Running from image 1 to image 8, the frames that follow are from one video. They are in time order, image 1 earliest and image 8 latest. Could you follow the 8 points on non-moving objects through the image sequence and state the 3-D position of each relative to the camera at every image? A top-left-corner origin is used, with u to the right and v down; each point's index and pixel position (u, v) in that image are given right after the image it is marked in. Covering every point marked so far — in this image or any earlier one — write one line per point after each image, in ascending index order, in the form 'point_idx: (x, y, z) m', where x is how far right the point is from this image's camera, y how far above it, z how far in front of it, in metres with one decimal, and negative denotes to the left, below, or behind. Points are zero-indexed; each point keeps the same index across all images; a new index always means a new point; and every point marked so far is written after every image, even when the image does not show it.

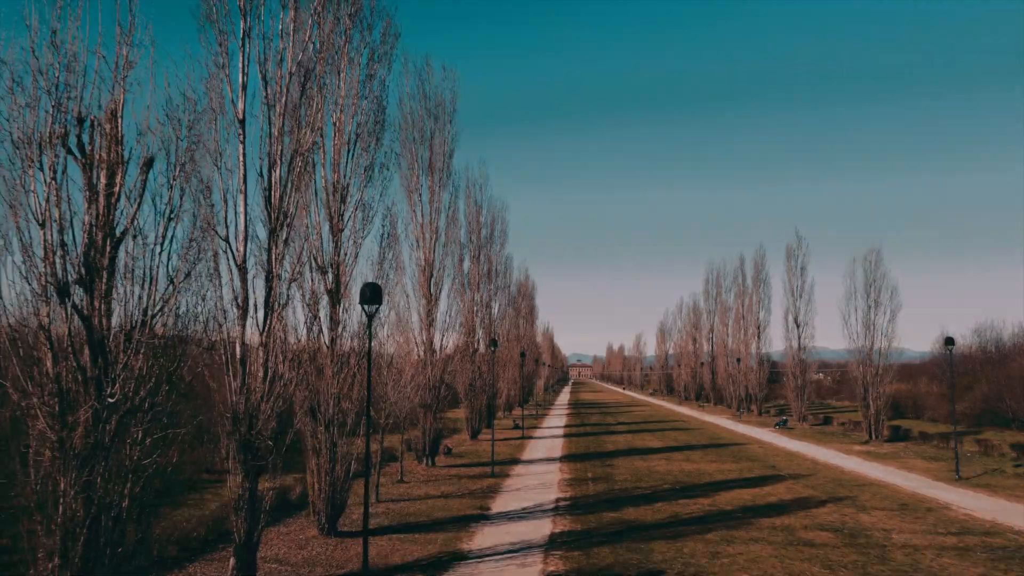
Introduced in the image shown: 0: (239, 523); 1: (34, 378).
0: (-4.0, -3.4, +7.4) m
1: (-4.5, -0.8, +4.9) m
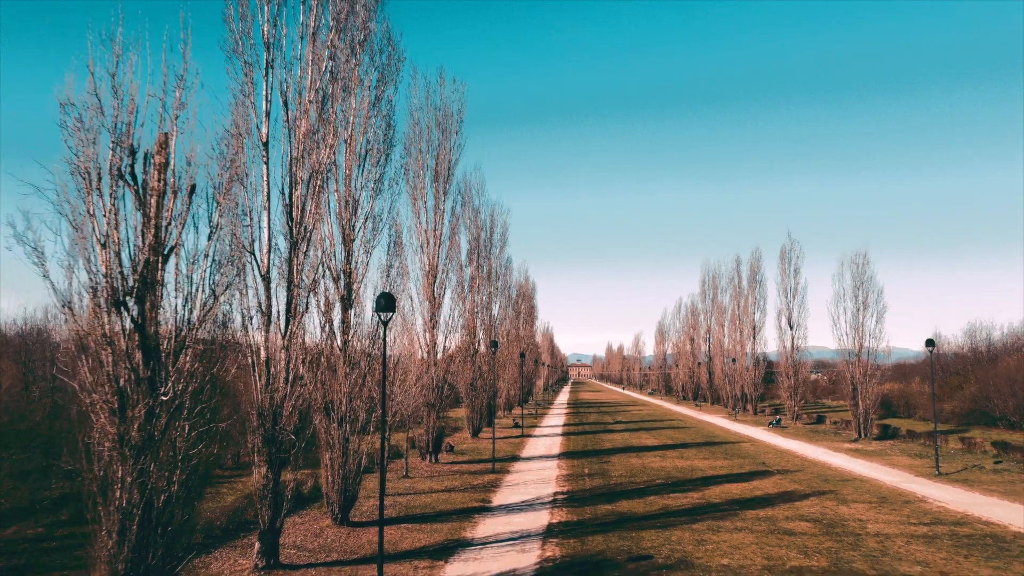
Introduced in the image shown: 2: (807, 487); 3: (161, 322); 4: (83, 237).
0: (-4.0, -3.6, +8.1) m
1: (-4.5, -1.0, +5.6) m
2: (+8.5, -5.7, +14.6) m
3: (-4.1, -0.4, +6.0) m
4: (-4.7, +0.6, +5.7) m
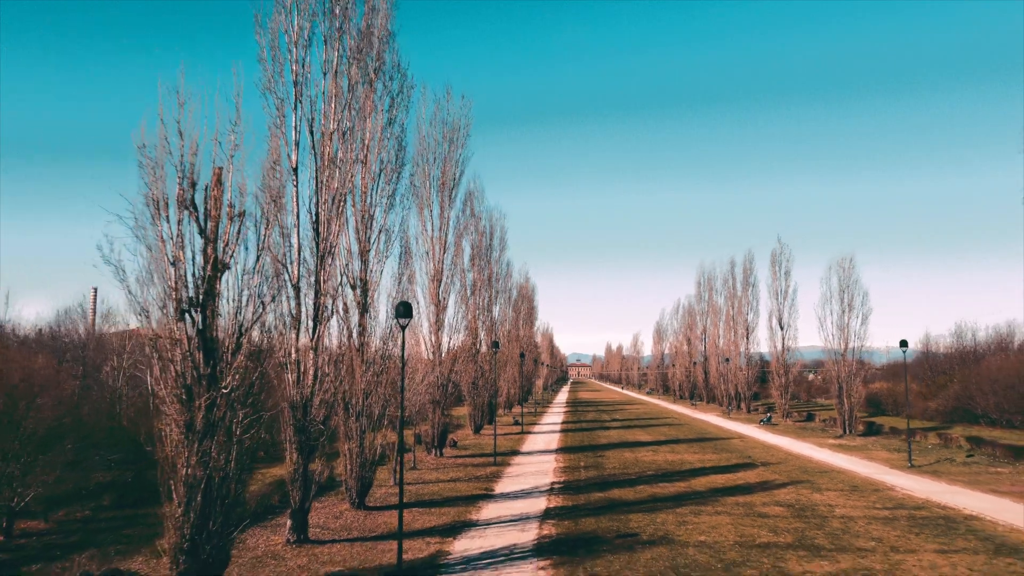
0: (-3.9, -3.7, +9.2) m
1: (-4.5, -1.1, +6.7) m
2: (+8.5, -5.9, +15.7) m
3: (-4.1, -0.5, +7.1) m
4: (-4.7, +0.4, +6.8) m
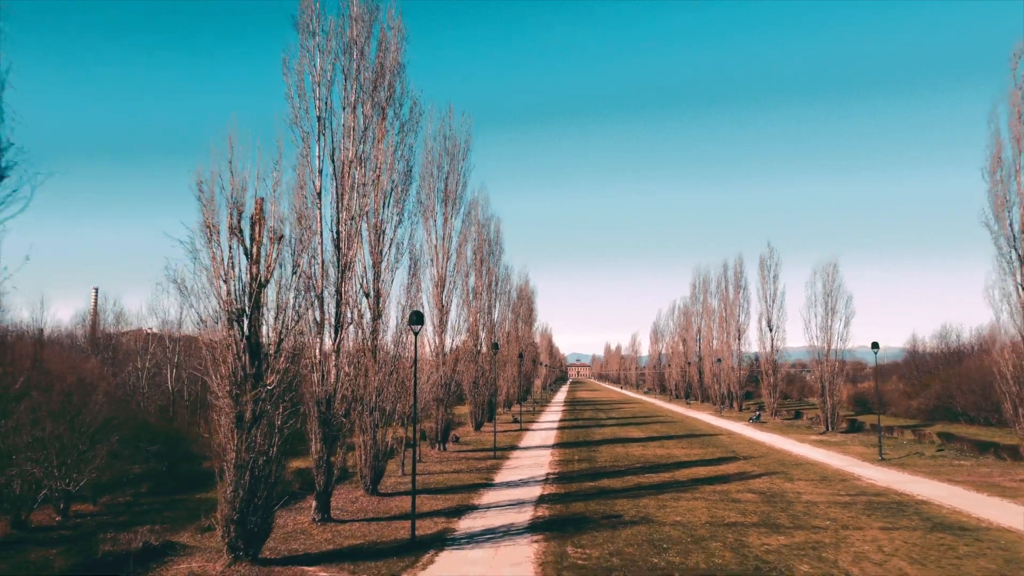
0: (-4.0, -3.9, +10.5) m
1: (-4.5, -1.3, +8.0) m
2: (+8.4, -6.1, +17.0) m
3: (-4.1, -0.7, +8.4) m
4: (-4.7, +0.2, +8.1) m
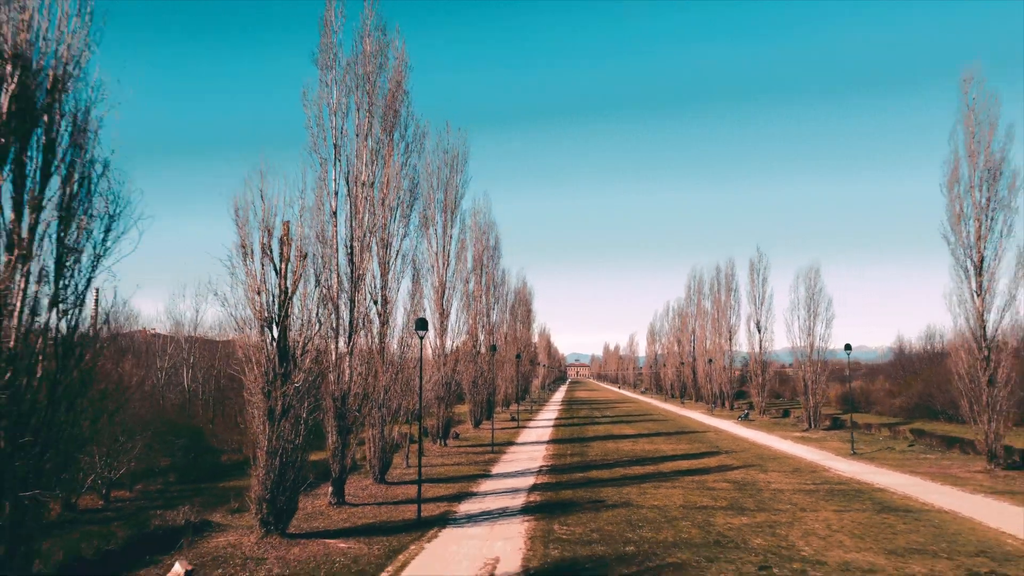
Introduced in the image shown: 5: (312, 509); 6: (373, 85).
0: (-4.1, -4.1, +11.8) m
1: (-4.7, -1.5, +9.3) m
2: (+8.3, -6.3, +18.3) m
3: (-4.3, -1.0, +9.7) m
4: (-4.9, 0.0, +9.4) m
5: (-4.5, -5.0, +11.4) m
6: (-3.7, +5.3, +13.3) m
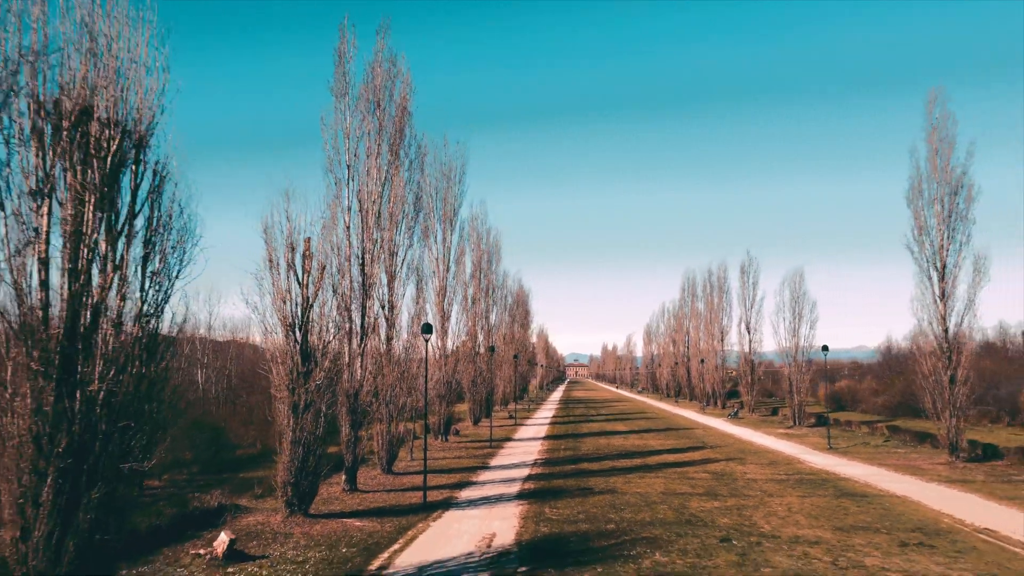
0: (-4.2, -4.3, +13.1) m
1: (-4.8, -1.7, +10.6) m
2: (+8.2, -6.5, +19.6) m
3: (-4.4, -1.1, +11.0) m
4: (-5.0, -0.2, +10.6) m
5: (-4.6, -5.2, +12.7) m
6: (-3.8, +5.1, +14.5) m
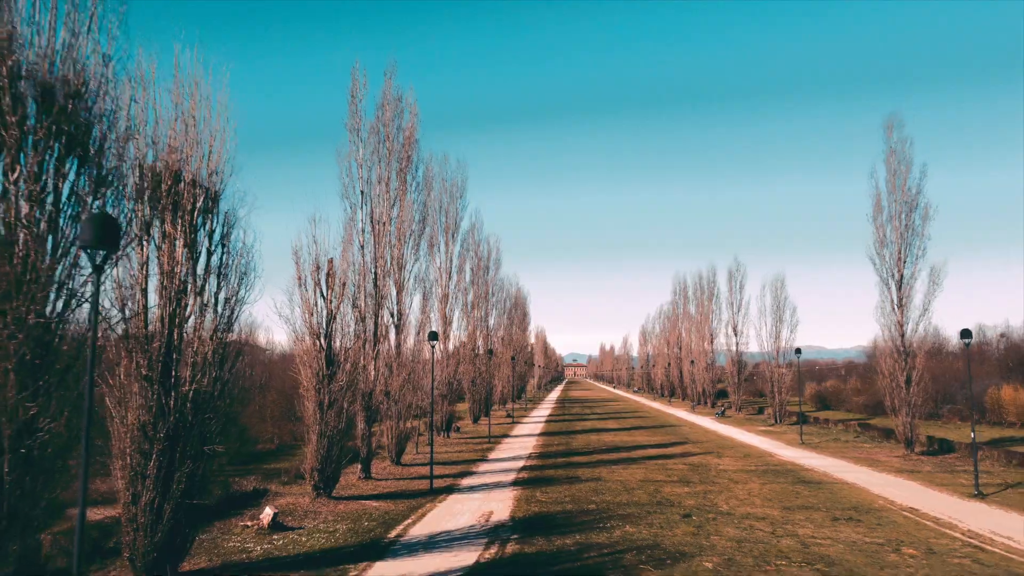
0: (-4.4, -4.7, +14.8) m
1: (-4.9, -2.1, +12.3) m
2: (+8.1, -6.9, +21.3) m
3: (-4.5, -1.5, +12.7) m
4: (-5.1, -0.5, +12.4) m
5: (-4.7, -5.5, +14.4) m
6: (-3.9, +4.8, +16.3) m
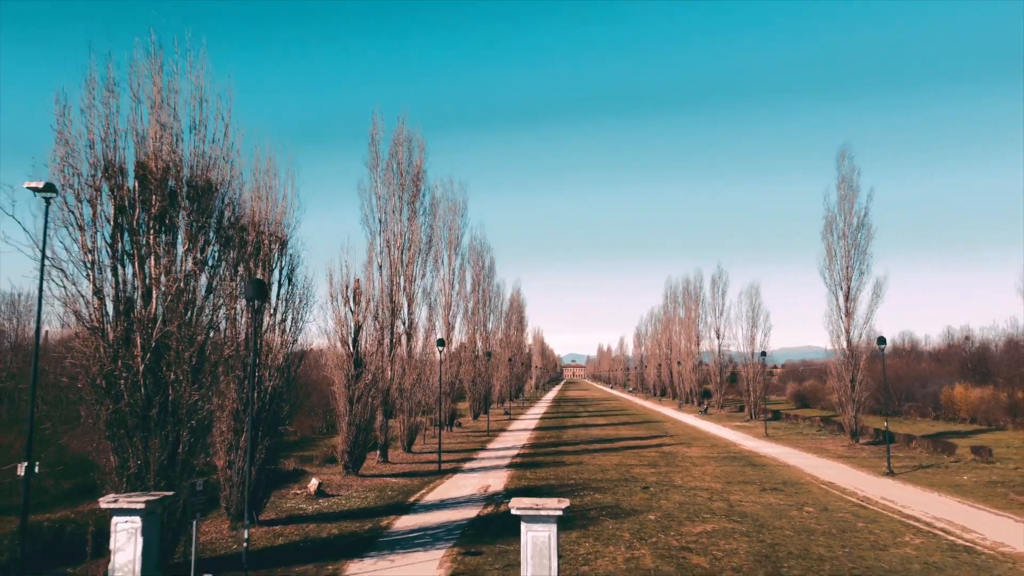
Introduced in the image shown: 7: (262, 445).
0: (-4.5, -5.1, +17.6) m
1: (-5.1, -2.6, +15.1) m
2: (+7.9, -7.3, +24.1) m
3: (-4.7, -2.0, +15.5) m
4: (-5.3, -1.0, +15.1) m
5: (-4.9, -6.0, +17.2) m
6: (-4.1, +4.3, +19.1) m
7: (-5.1, -3.2, +10.3) m
